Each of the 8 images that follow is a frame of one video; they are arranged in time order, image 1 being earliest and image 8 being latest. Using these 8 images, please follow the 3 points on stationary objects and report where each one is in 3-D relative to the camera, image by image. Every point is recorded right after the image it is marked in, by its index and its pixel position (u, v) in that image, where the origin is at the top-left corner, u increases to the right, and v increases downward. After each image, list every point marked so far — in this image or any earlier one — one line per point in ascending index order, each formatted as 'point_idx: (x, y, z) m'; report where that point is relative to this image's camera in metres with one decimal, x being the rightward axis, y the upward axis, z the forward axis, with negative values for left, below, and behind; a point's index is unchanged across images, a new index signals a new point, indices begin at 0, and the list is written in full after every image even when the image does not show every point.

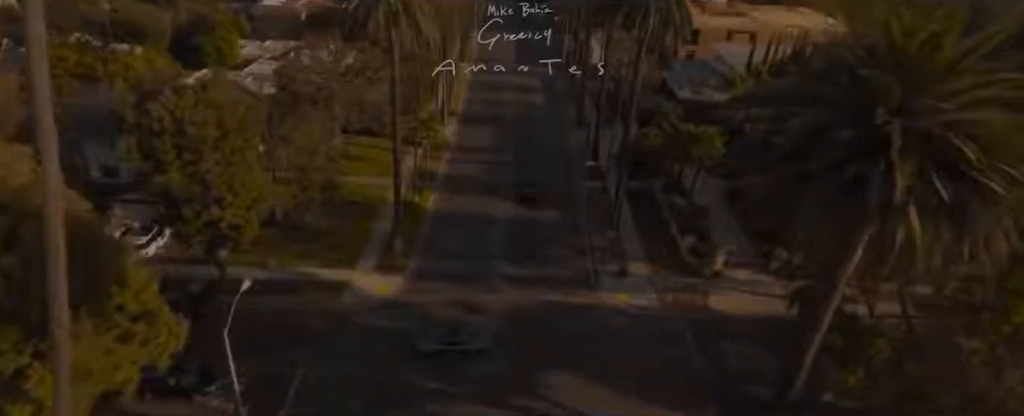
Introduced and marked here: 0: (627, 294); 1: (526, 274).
0: (+3.1, -2.3, +17.7) m
1: (+0.4, -1.8, +18.2) m
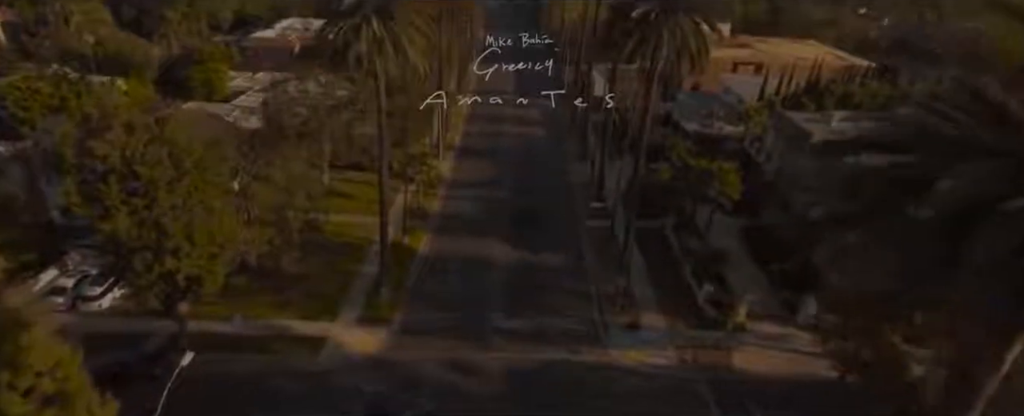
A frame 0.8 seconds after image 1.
0: (+3.1, -3.4, +15.9) m
1: (+0.3, -2.9, +16.3) m
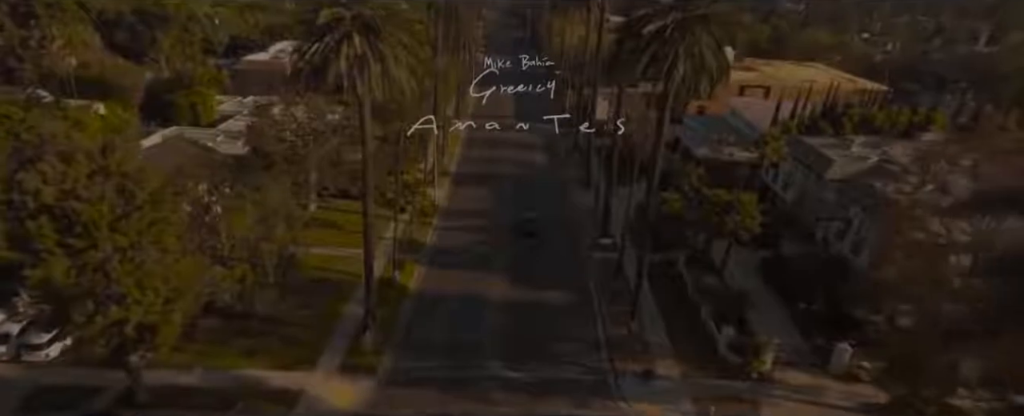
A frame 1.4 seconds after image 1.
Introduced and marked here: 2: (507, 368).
0: (+3.1, -4.2, +14.2) m
1: (+0.3, -3.7, +14.6) m
2: (-0.1, -3.5, +14.7) m
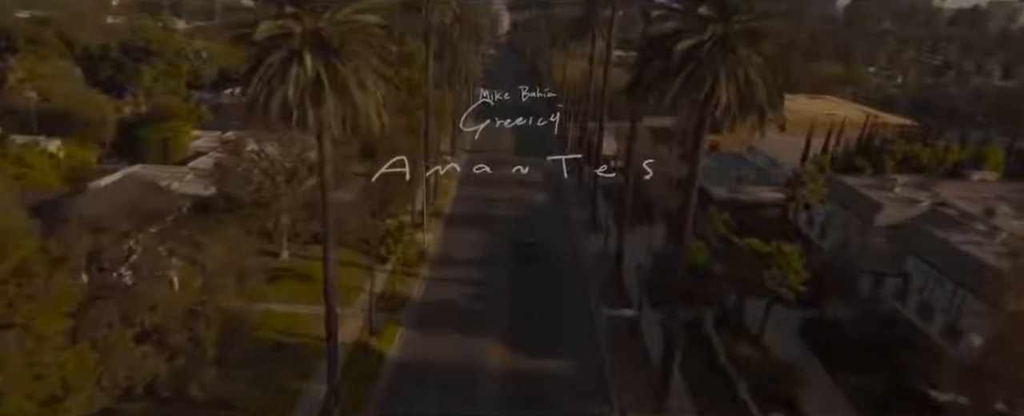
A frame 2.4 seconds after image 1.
0: (+3.0, -5.2, +11.2) m
1: (+0.3, -4.8, +11.6) m
2: (-0.2, -4.6, +11.7) m
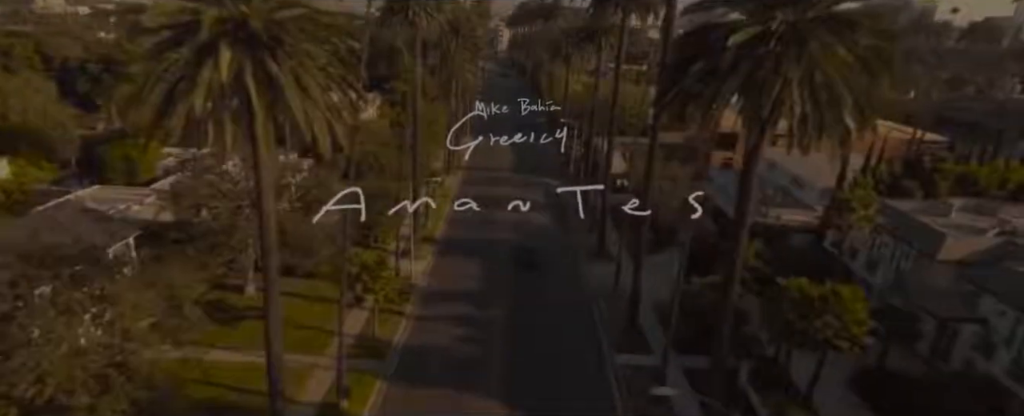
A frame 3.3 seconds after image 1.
0: (+3.0, -5.7, +8.4) m
1: (+0.3, -5.3, +8.9) m
2: (-0.2, -5.2, +9.0) m
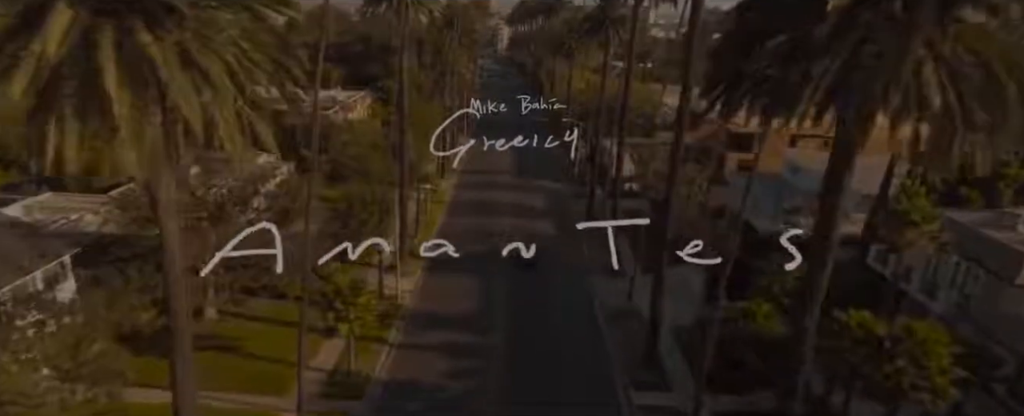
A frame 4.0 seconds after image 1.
0: (+3.0, -6.0, +6.0) m
1: (+0.2, -5.6, +6.5) m
2: (-0.2, -5.4, +6.6) m
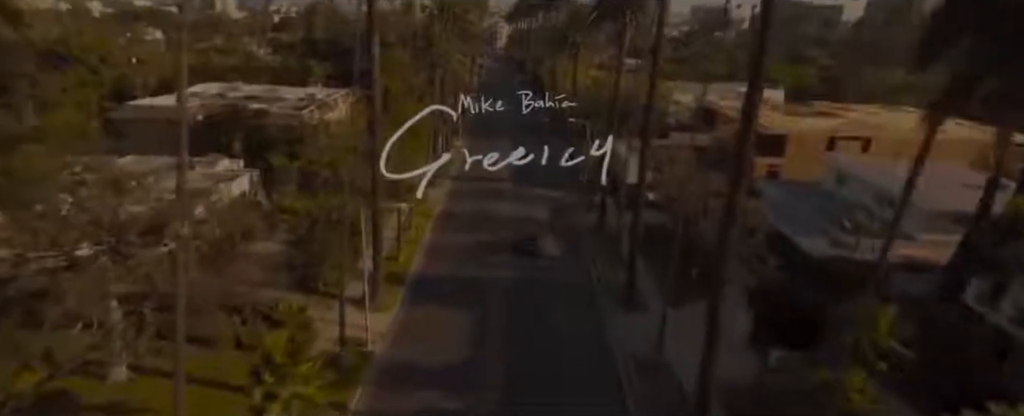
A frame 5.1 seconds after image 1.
0: (+2.9, -6.5, +2.3) m
1: (+0.2, -6.1, +2.8) m
2: (-0.2, -5.9, +2.9) m
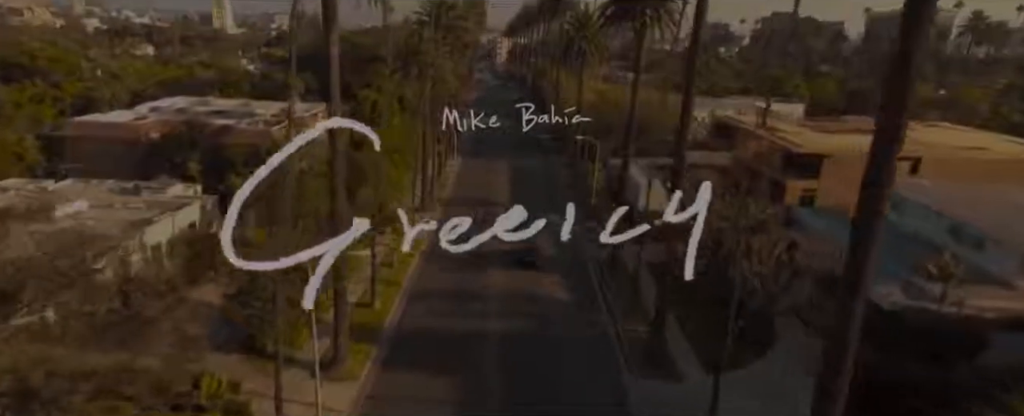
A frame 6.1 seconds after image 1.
0: (+2.9, -7.0, -1.3) m
1: (+0.1, -6.6, -0.8) m
2: (-0.3, -6.4, -0.7) m
